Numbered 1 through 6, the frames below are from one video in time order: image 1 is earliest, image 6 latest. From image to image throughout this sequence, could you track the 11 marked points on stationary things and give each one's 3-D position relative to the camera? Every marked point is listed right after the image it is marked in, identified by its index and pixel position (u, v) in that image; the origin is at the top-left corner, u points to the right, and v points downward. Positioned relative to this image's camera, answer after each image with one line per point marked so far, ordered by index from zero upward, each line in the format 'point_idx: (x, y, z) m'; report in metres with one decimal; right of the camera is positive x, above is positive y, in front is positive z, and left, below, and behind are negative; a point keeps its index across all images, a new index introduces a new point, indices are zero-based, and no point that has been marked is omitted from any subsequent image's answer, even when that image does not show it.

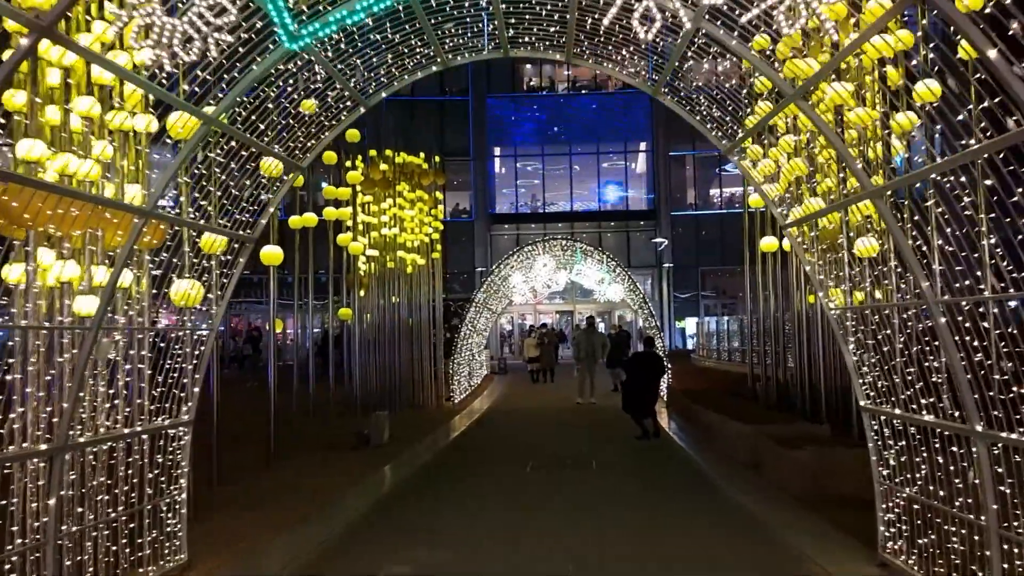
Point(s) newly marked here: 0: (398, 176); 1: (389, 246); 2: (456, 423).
0: (-2.5, +2.4, +17.7) m
1: (-2.7, +0.9, +17.9) m
2: (-1.1, -2.7, +16.6) m
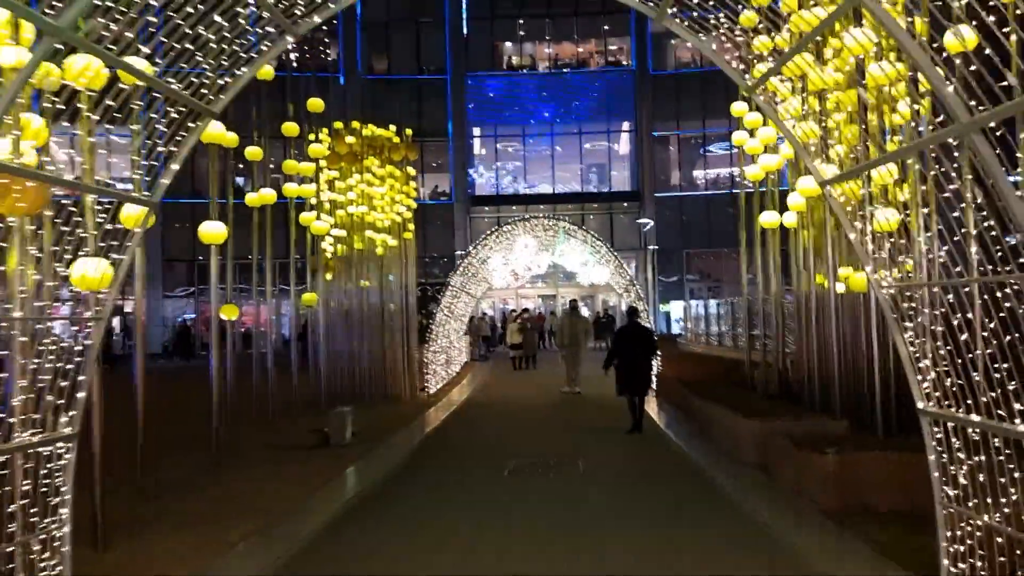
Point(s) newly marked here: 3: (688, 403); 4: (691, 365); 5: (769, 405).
0: (-2.9, +2.7, +16.4) m
1: (-3.1, +1.2, +16.5) m
2: (-1.5, -2.3, +15.4) m
3: (+2.9, -1.9, +13.6) m
4: (+4.2, -1.8, +19.4) m
5: (+3.3, -1.5, +10.7) m
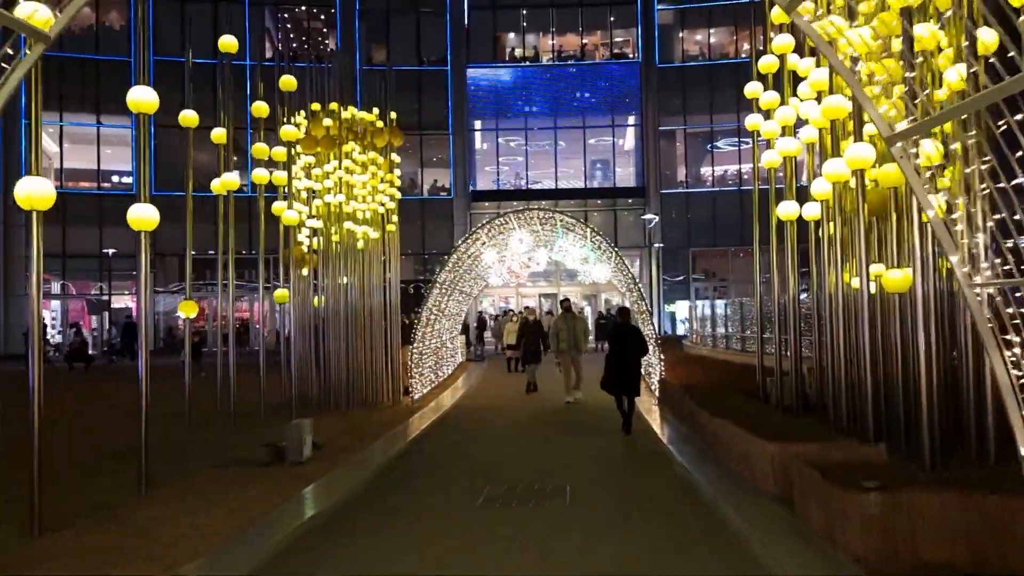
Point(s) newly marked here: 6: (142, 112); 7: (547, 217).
0: (-3.0, +2.8, +15.1) m
1: (-3.3, +1.3, +15.2) m
2: (-1.7, -2.3, +14.1) m
3: (+2.7, -1.8, +12.3) m
4: (+4.0, -1.8, +18.0) m
5: (+3.1, -1.5, +9.3) m
6: (-3.7, +1.8, +8.3) m
7: (+0.8, +1.6, +18.9) m
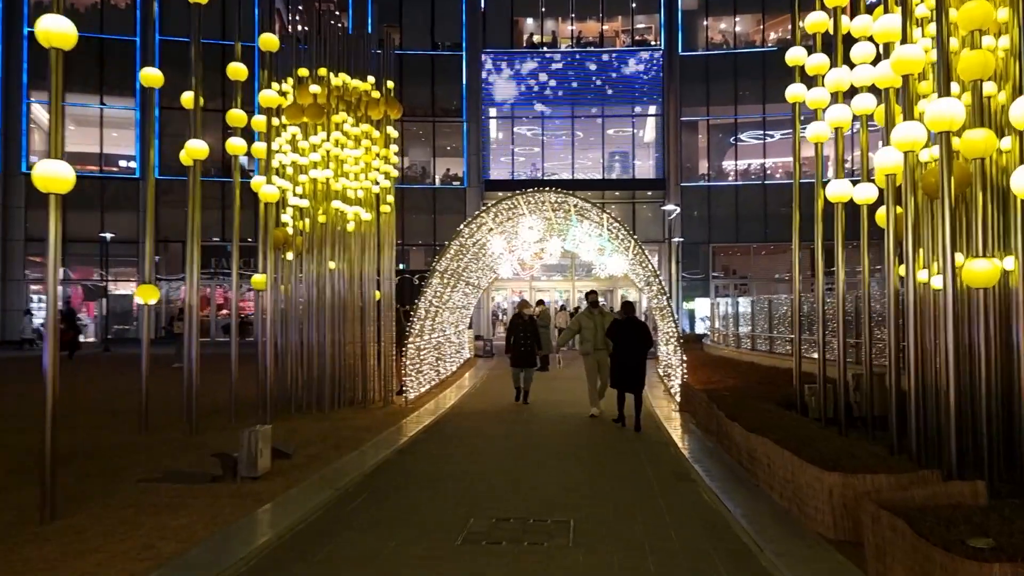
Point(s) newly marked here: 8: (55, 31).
0: (-2.9, +3.0, +13.5) m
1: (-3.1, +1.5, +13.7) m
2: (-1.6, -2.1, +12.5) m
3: (+2.7, -1.7, +10.7) m
4: (+4.1, -1.7, +16.4) m
5: (+3.1, -1.5, +7.7) m
6: (-3.7, +2.0, +6.8) m
7: (+1.0, +1.8, +17.3) m
8: (-3.6, +2.0, +6.6) m
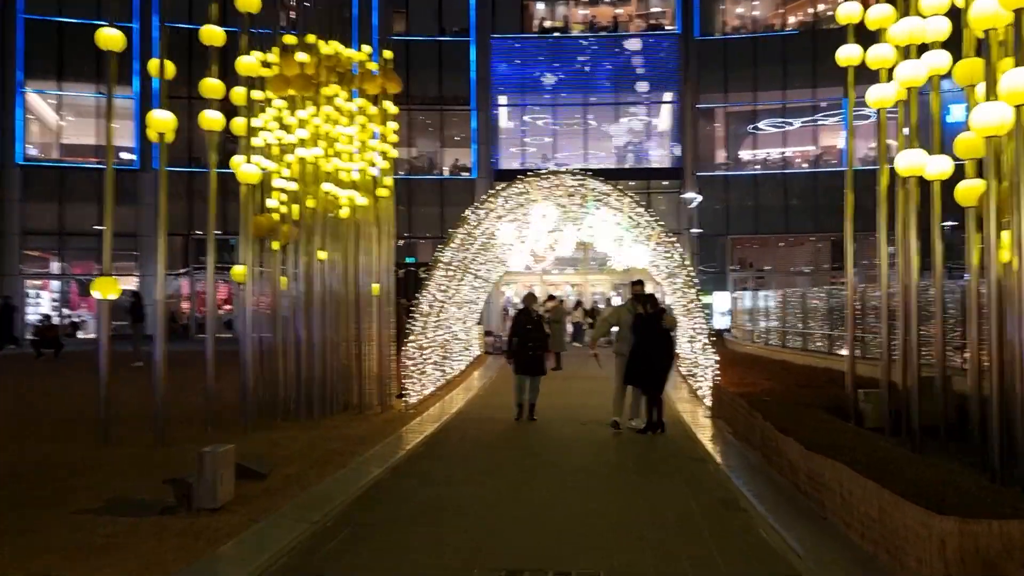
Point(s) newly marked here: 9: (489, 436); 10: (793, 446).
0: (-2.7, +3.1, +12.1) m
1: (-3.0, +1.6, +12.3) m
2: (-1.5, -2.0, +11.1) m
3: (+2.8, -1.6, +9.2) m
4: (+4.4, -1.6, +14.9) m
5: (+3.2, -1.4, +6.2) m
6: (-3.6, +2.0, +5.4) m
7: (+1.2, +1.9, +15.9) m
8: (-3.5, +2.1, +5.2) m
9: (-0.3, -2.0, +11.0) m
10: (+2.7, -1.5, +7.8) m
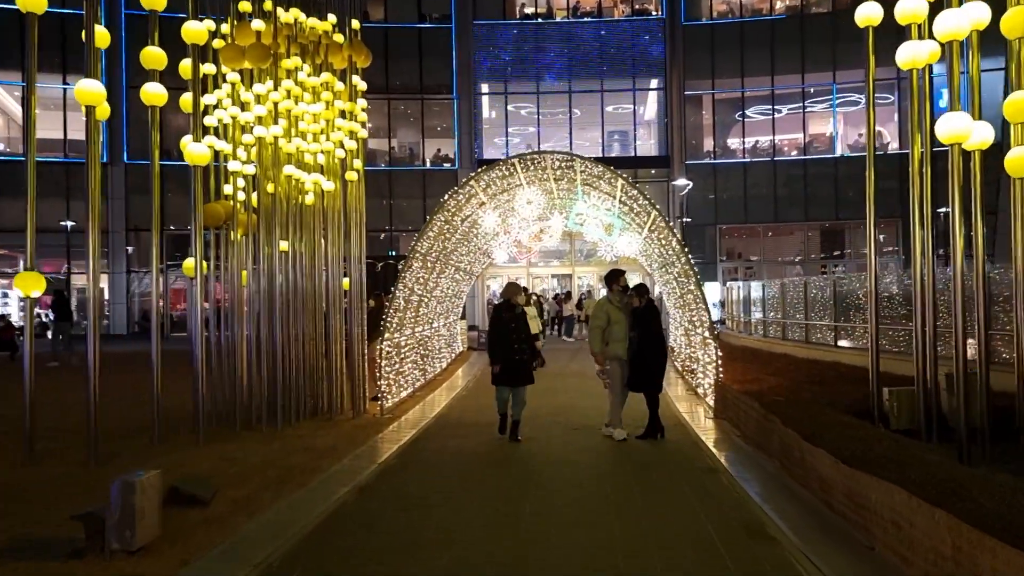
0: (-3.0, +3.2, +10.9) m
1: (-3.2, +1.7, +11.1) m
2: (-1.6, -1.9, +10.0) m
3: (+2.7, -1.5, +8.1) m
4: (+4.1, -1.4, +13.9) m
5: (+3.1, -1.3, +5.2) m
6: (-3.8, +2.0, +4.2) m
7: (+0.9, +2.1, +14.7) m
8: (-3.7, +2.1, +3.9) m
9: (-0.5, -1.9, +9.9) m
10: (+2.5, -1.4, +6.7) m
